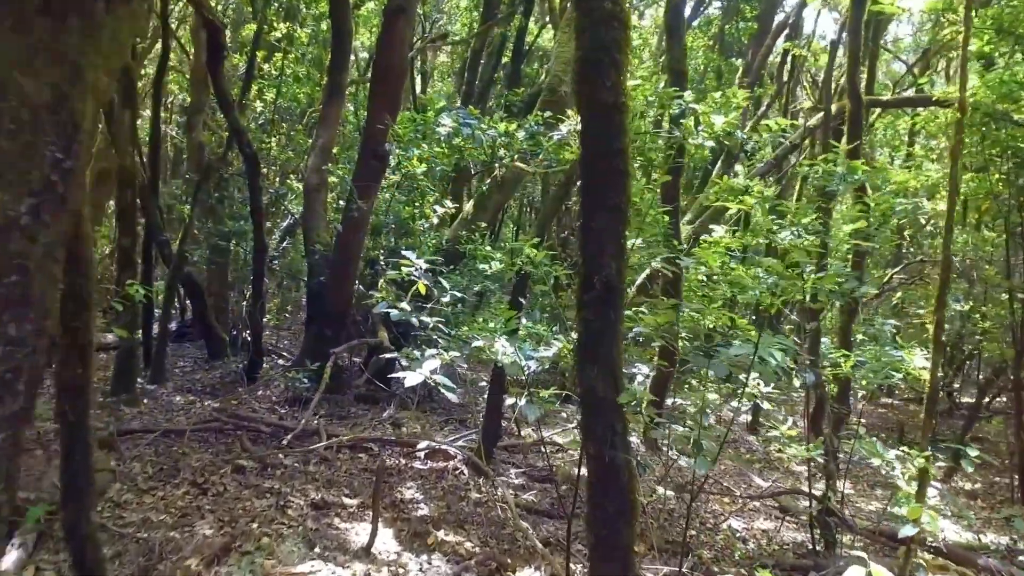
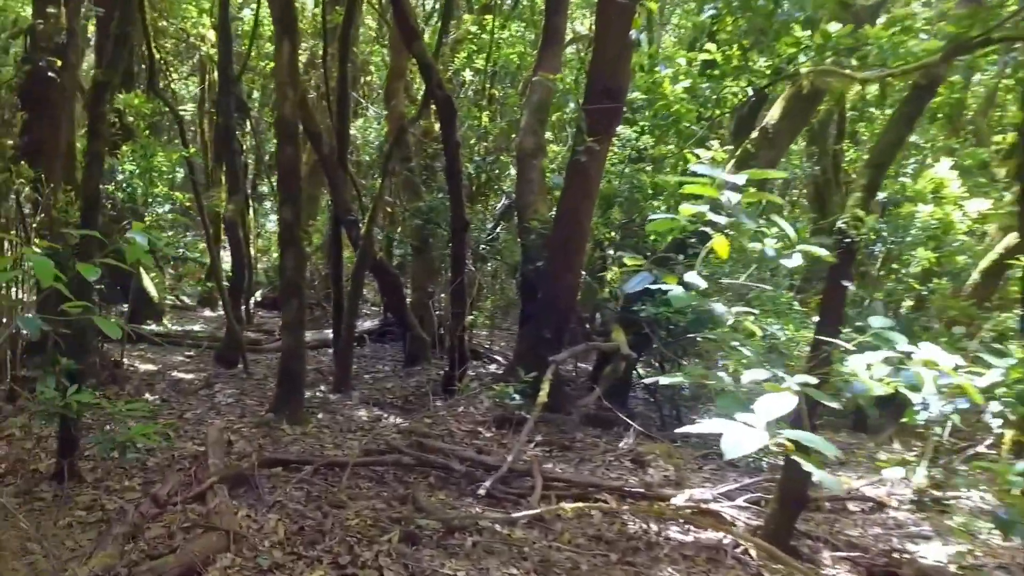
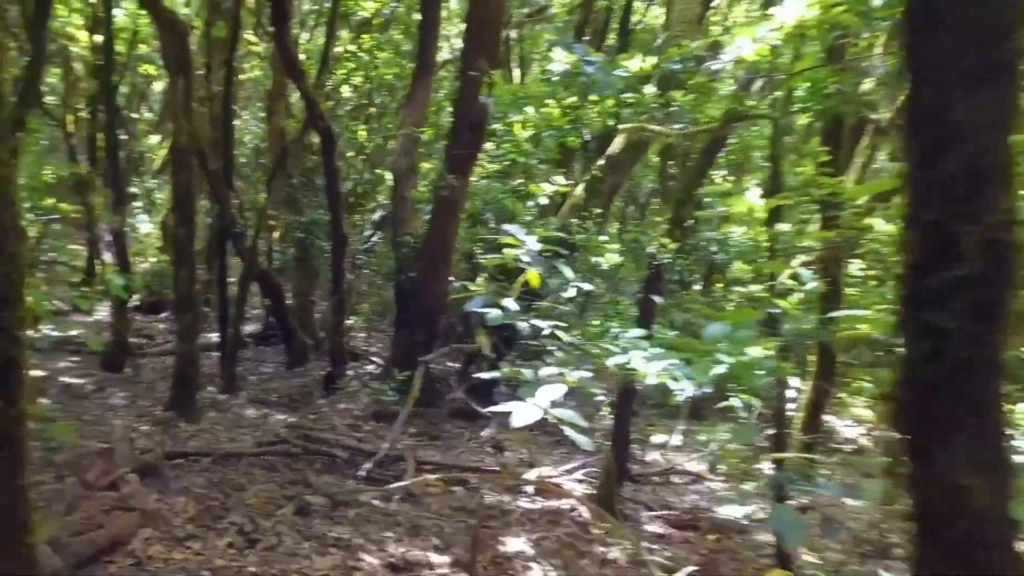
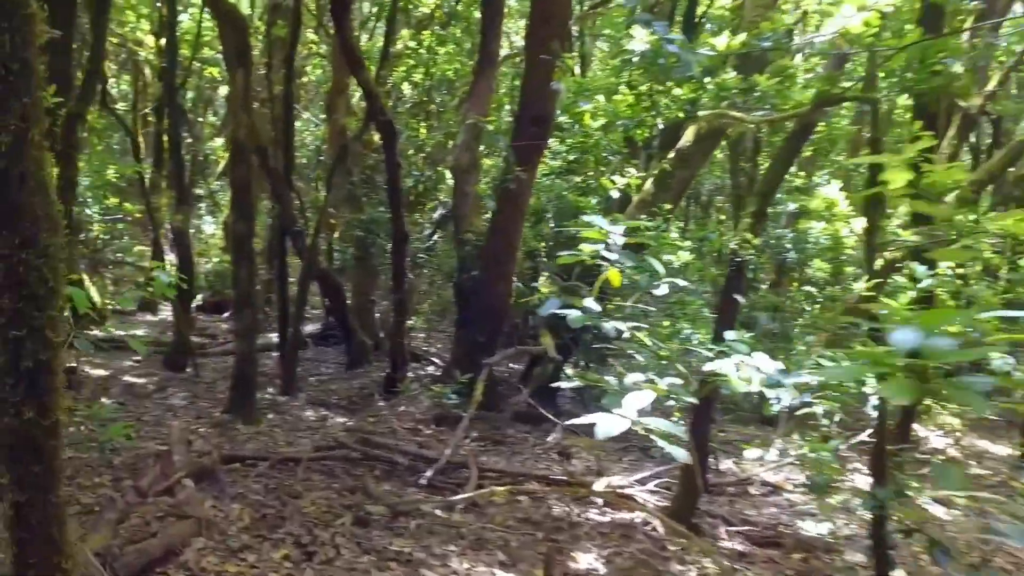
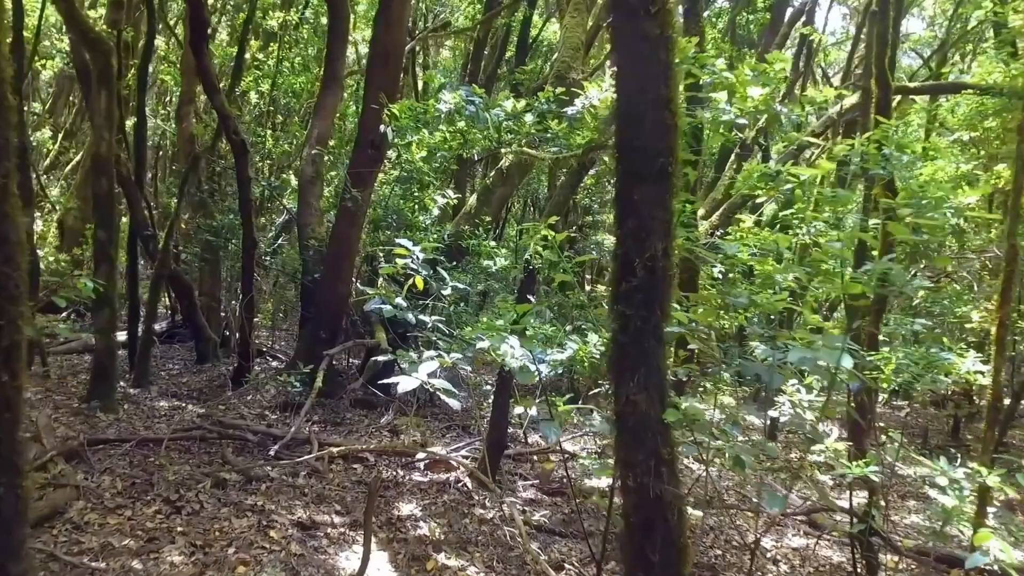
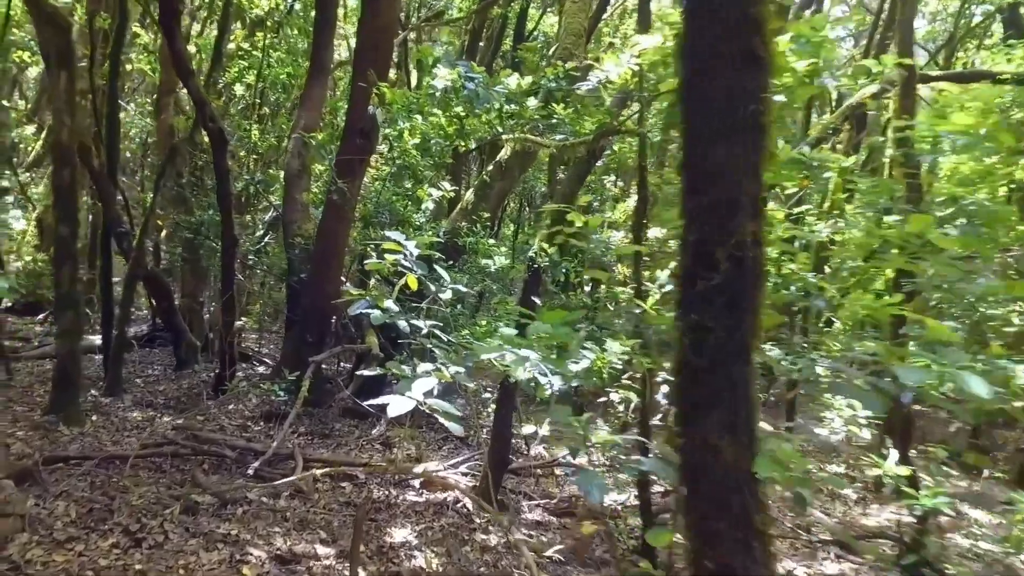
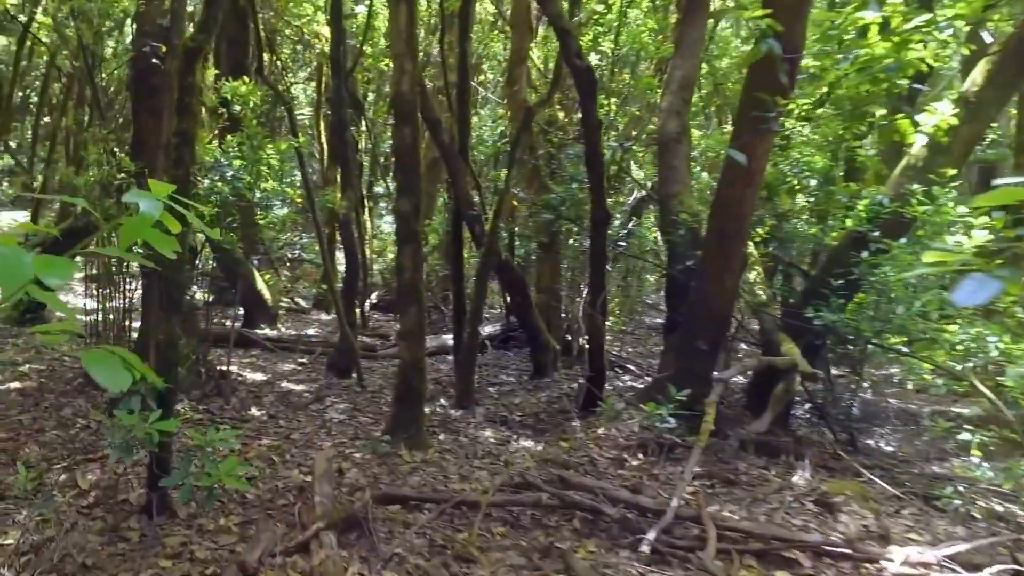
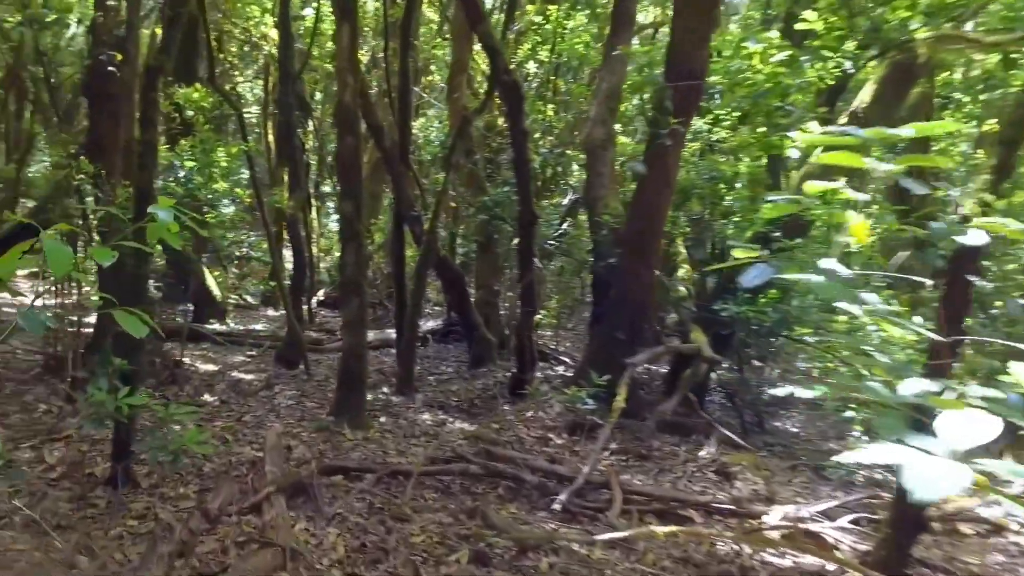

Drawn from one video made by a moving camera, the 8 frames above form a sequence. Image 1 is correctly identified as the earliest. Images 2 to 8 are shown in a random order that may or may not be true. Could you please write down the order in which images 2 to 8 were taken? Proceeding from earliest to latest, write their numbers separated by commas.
5, 6, 3, 4, 2, 8, 7
